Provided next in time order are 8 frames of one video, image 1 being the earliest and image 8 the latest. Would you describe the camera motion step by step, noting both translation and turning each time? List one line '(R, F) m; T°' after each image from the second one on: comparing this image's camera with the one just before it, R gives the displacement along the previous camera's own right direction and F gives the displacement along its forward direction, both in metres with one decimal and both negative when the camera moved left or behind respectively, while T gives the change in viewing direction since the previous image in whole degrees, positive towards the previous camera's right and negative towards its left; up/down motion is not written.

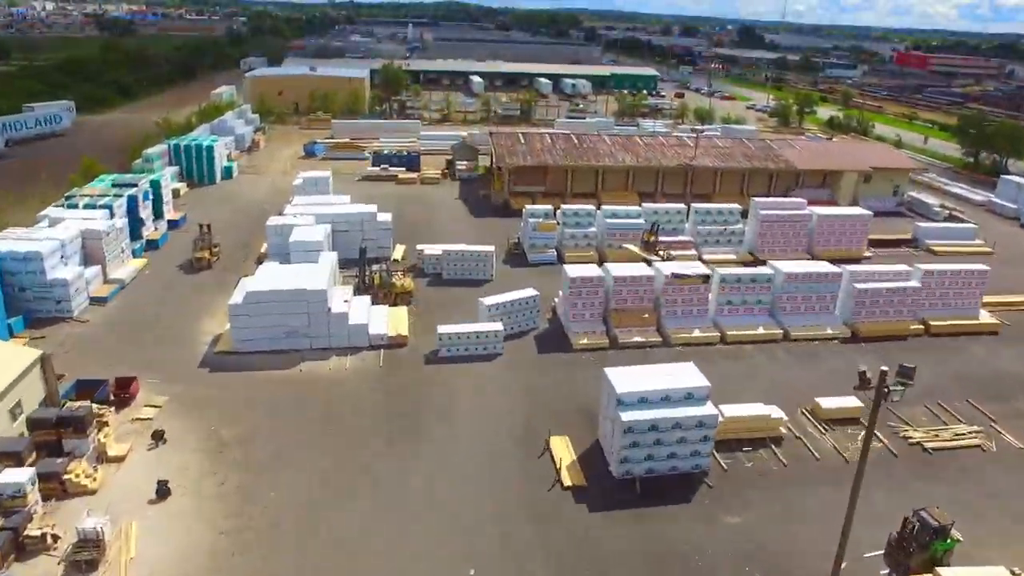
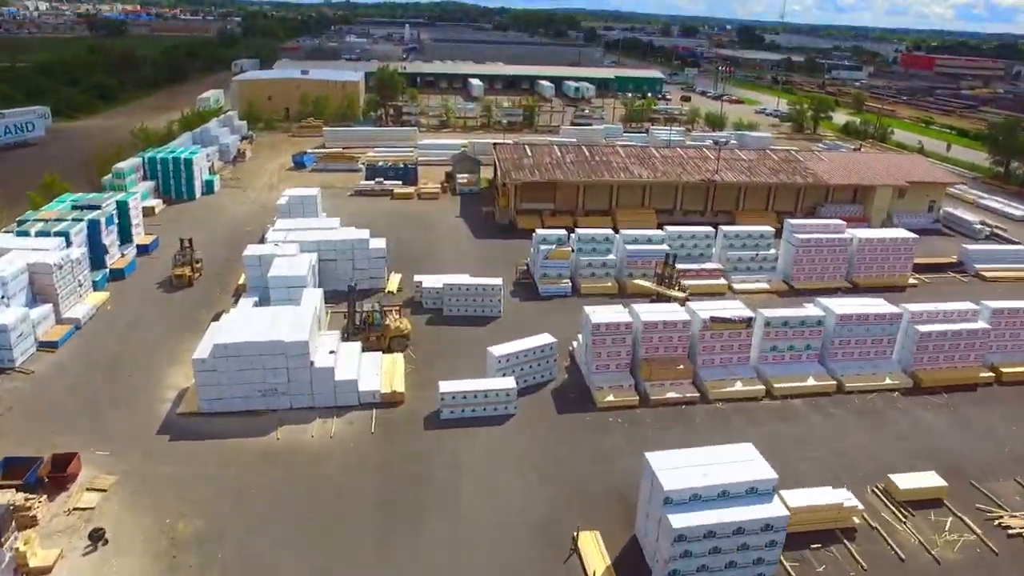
(-0.4, +2.9) m; 0°
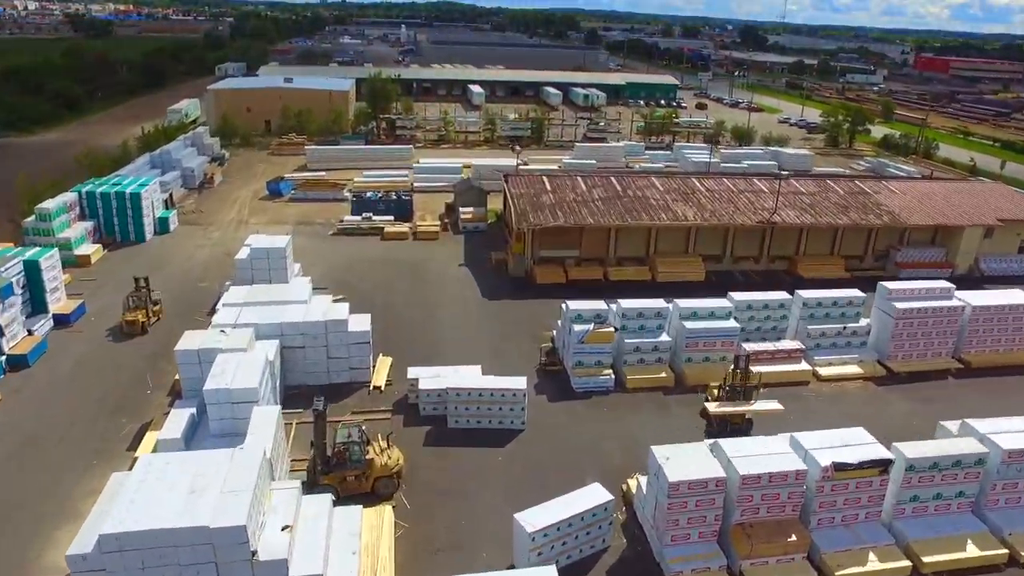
(-0.7, +5.7) m; 0°
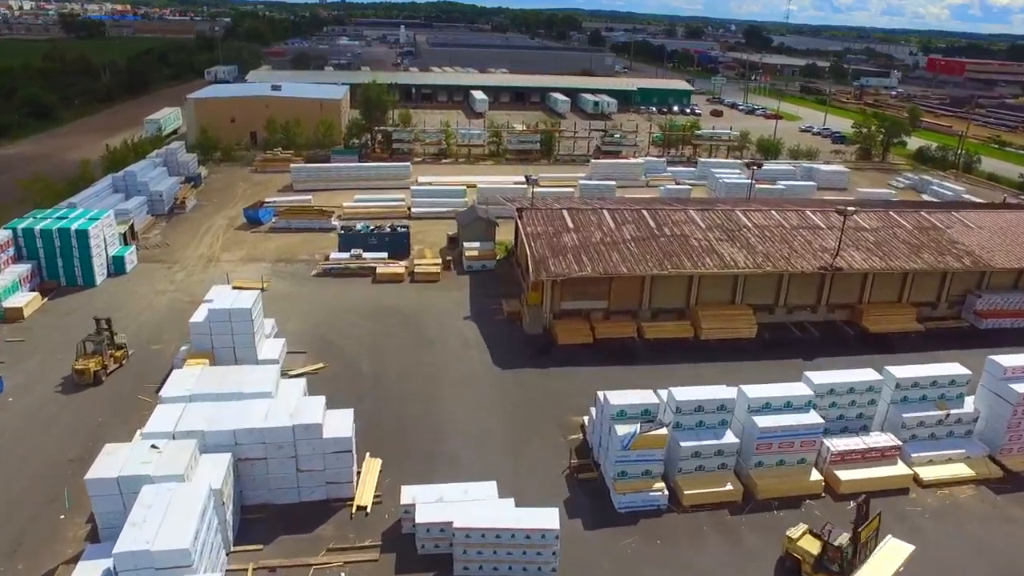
(-0.5, +4.1) m; 0°
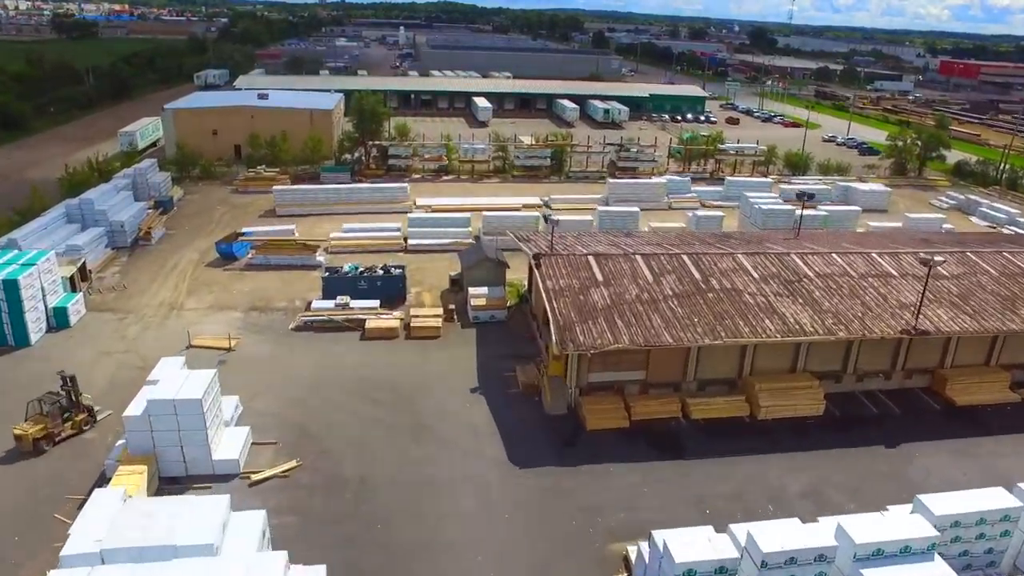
(-0.4, +3.8) m; 0°
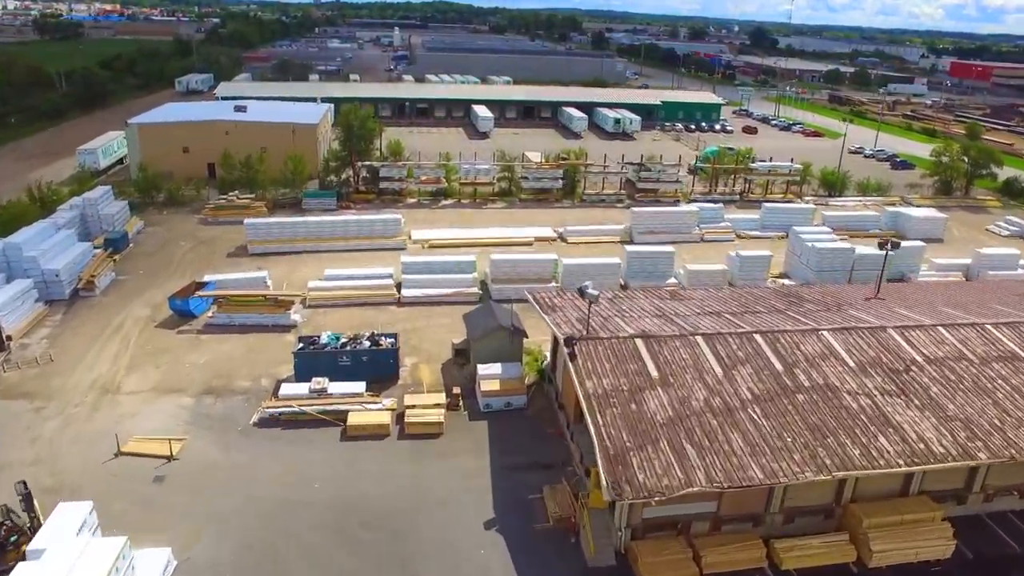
(-0.6, +4.5) m; 0°
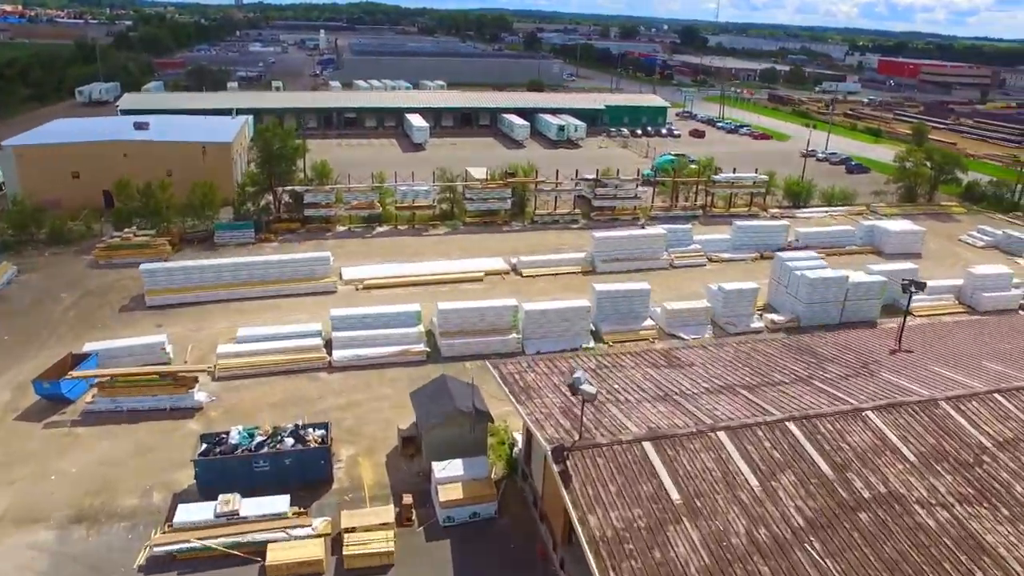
(-0.4, +3.8) m; +5°
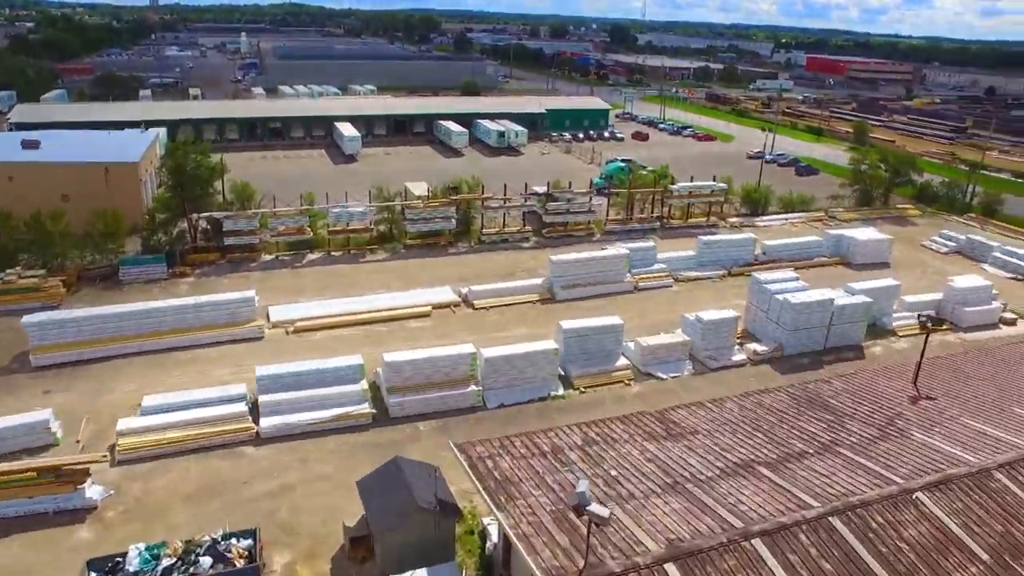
(-0.4, +2.7) m; +5°
